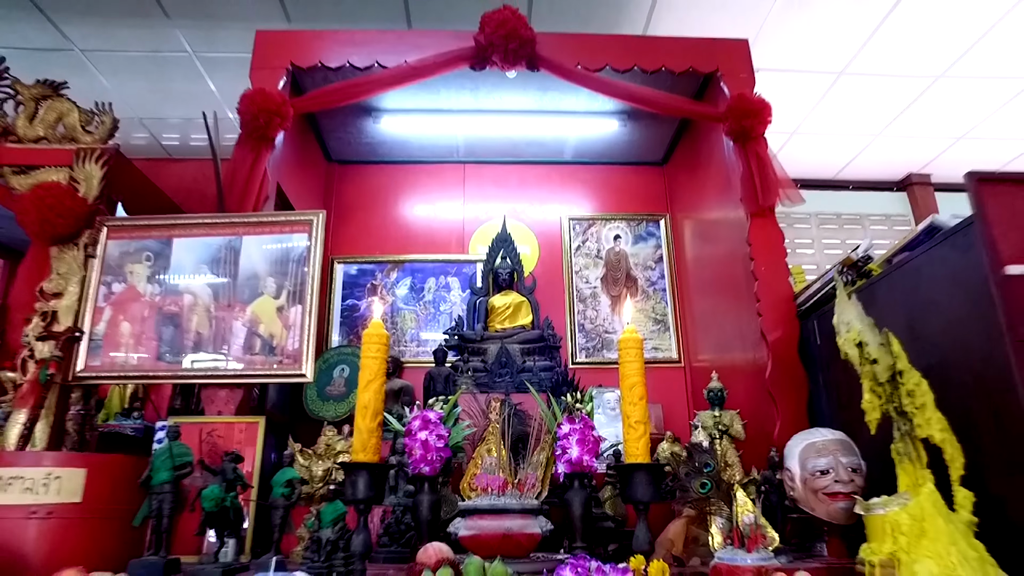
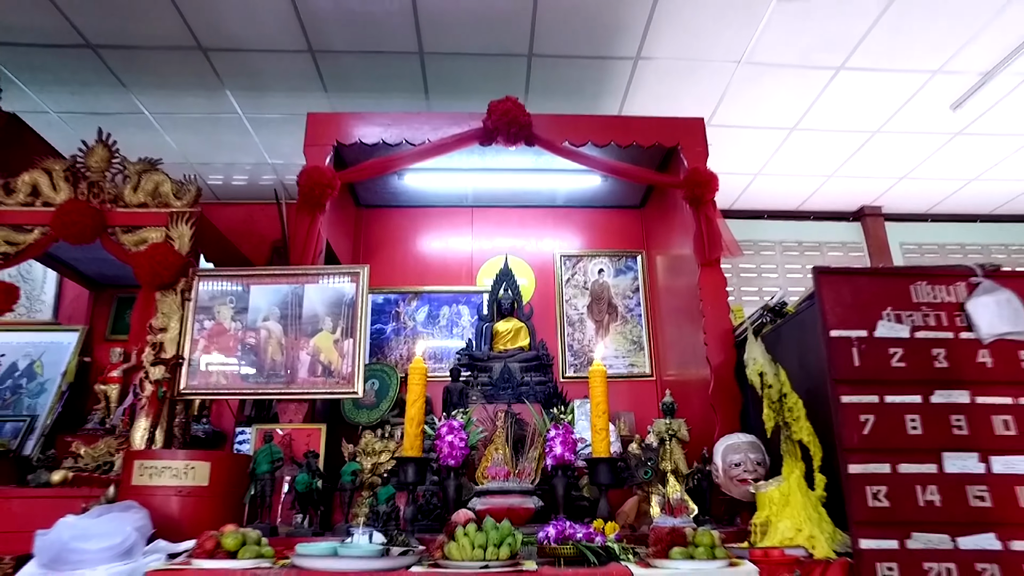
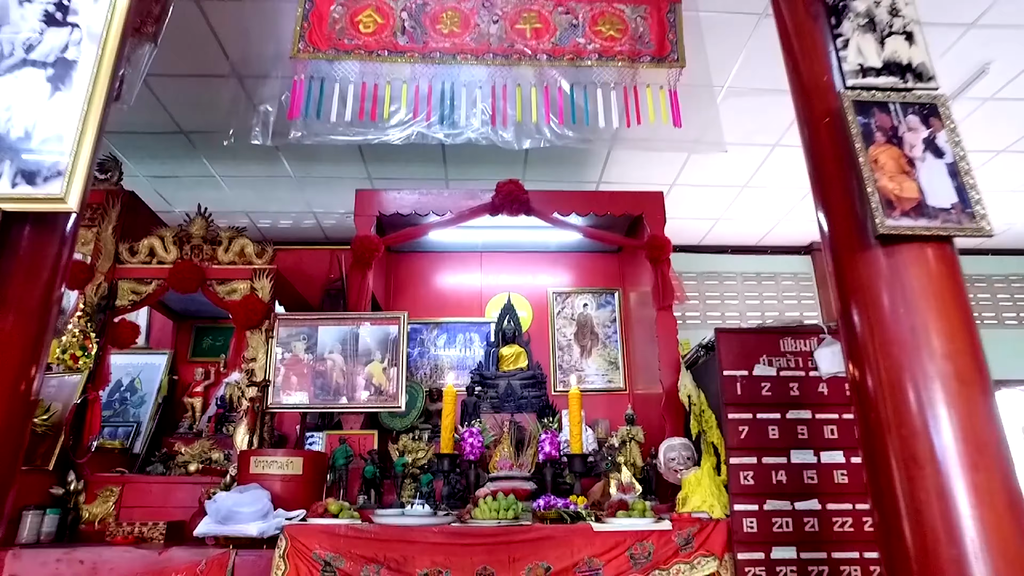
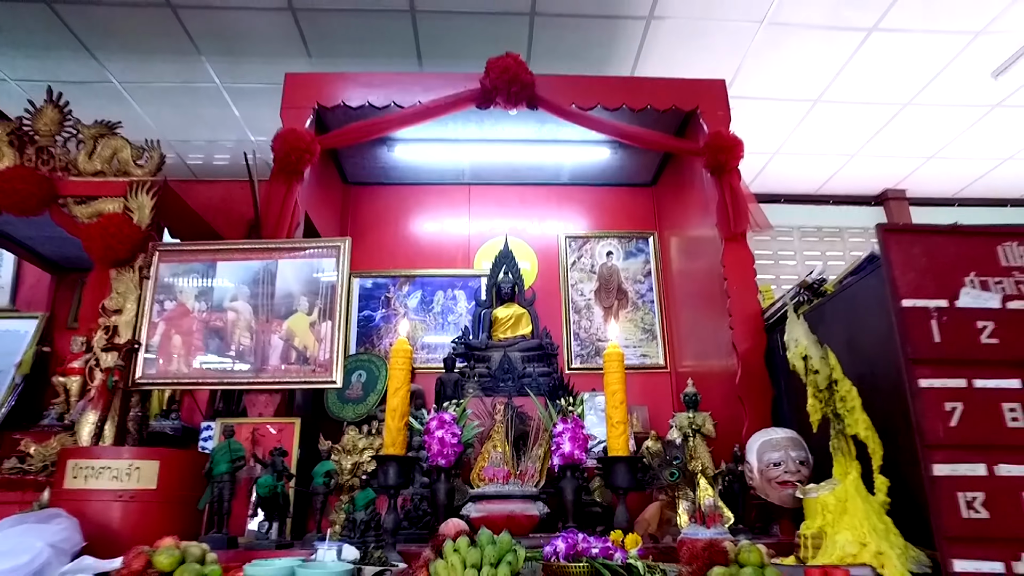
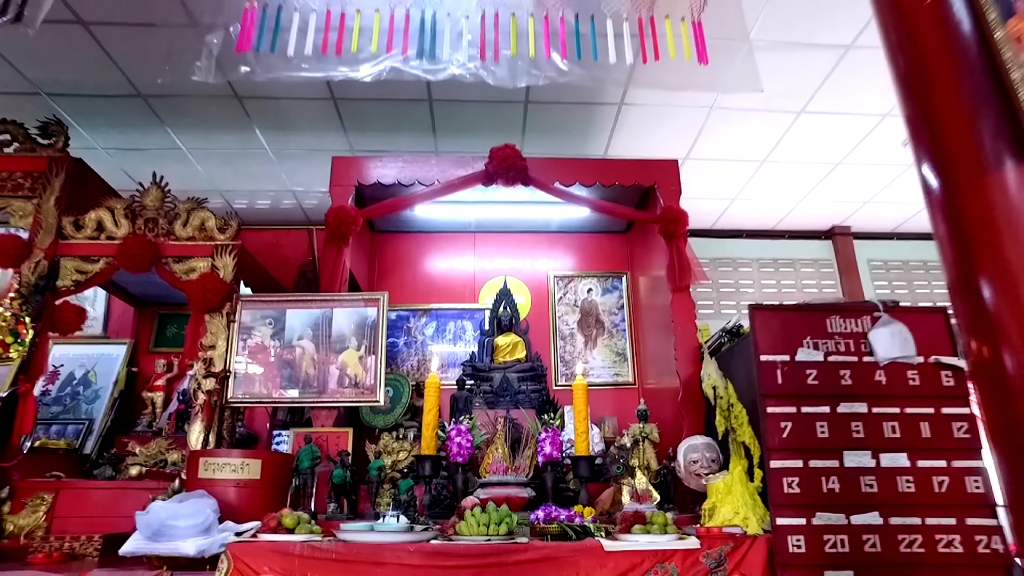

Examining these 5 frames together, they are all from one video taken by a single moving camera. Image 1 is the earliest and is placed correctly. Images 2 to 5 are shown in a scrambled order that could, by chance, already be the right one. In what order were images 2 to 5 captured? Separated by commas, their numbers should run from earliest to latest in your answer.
4, 2, 5, 3
